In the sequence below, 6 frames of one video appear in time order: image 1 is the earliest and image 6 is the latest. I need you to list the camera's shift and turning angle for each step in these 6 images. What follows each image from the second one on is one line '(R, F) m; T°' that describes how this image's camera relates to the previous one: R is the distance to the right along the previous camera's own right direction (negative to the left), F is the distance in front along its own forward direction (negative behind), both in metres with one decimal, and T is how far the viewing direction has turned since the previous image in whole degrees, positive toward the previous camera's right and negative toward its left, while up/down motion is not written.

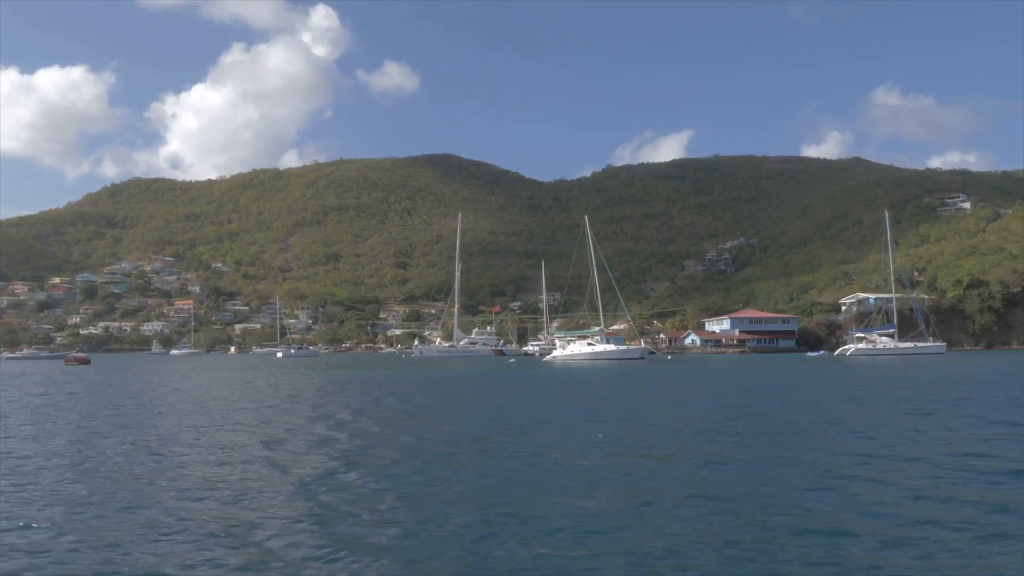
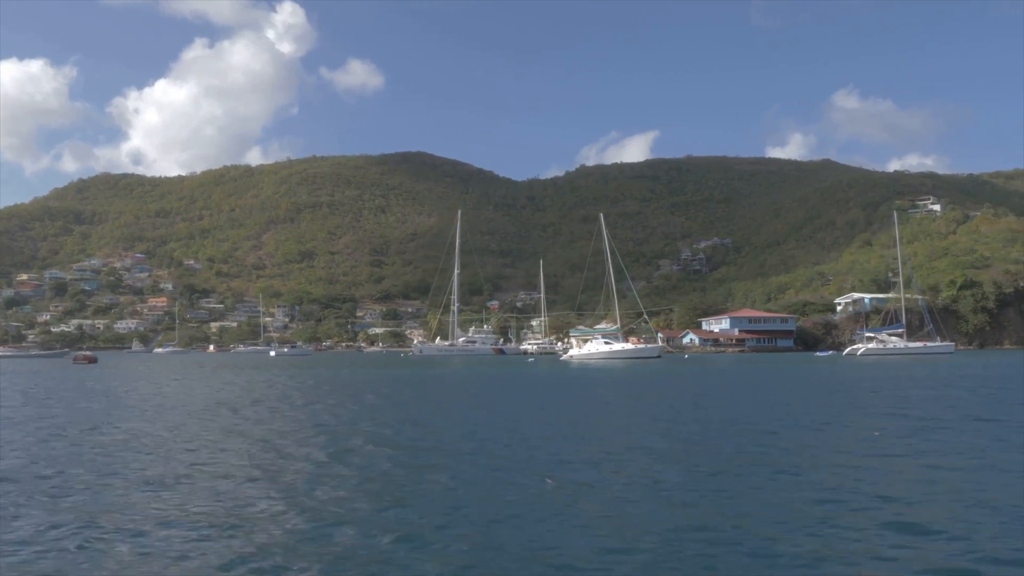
(-1.5, +0.3) m; +2°
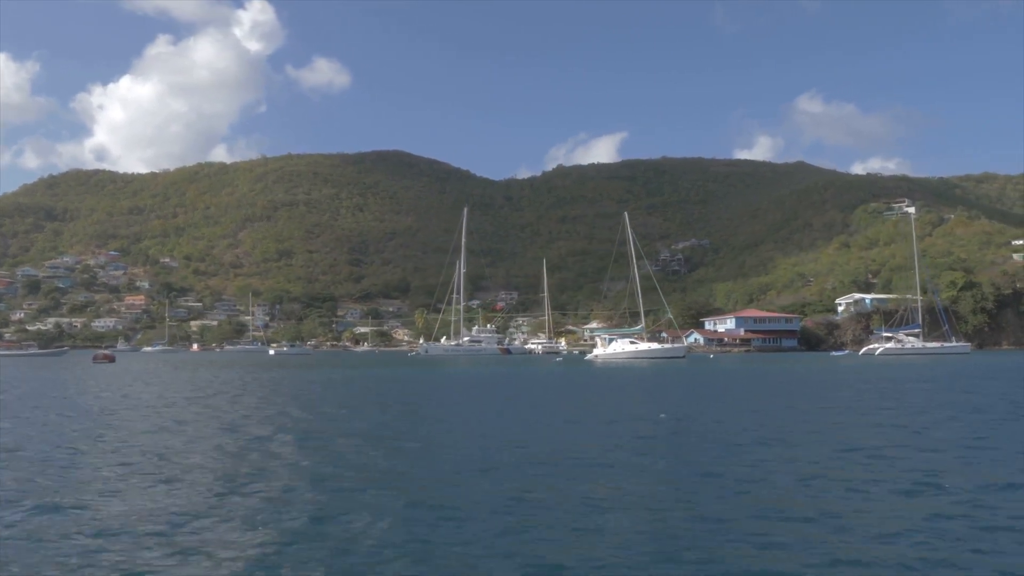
(-1.7, +0.3) m; +2°
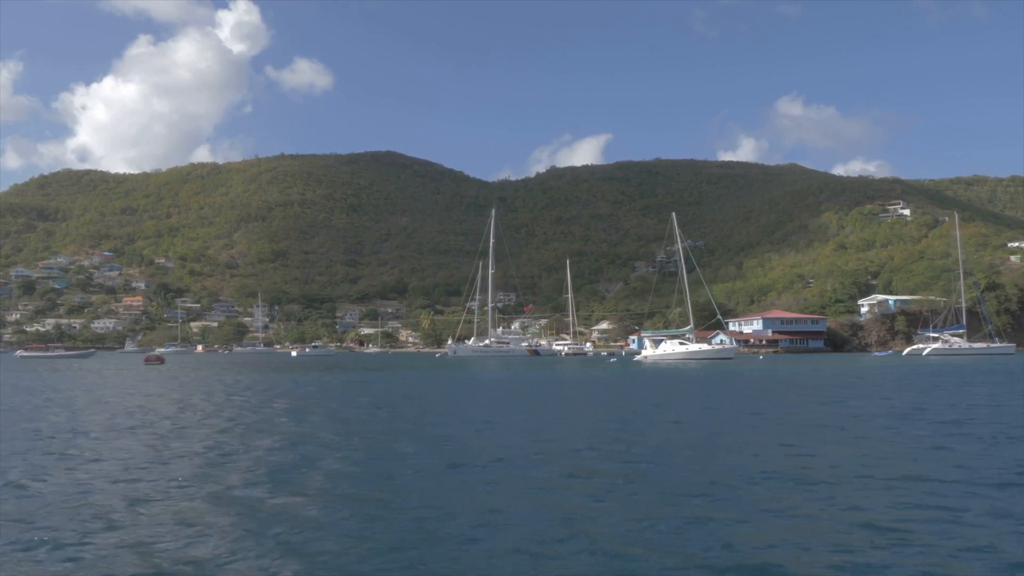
(-1.9, +0.2) m; +1°
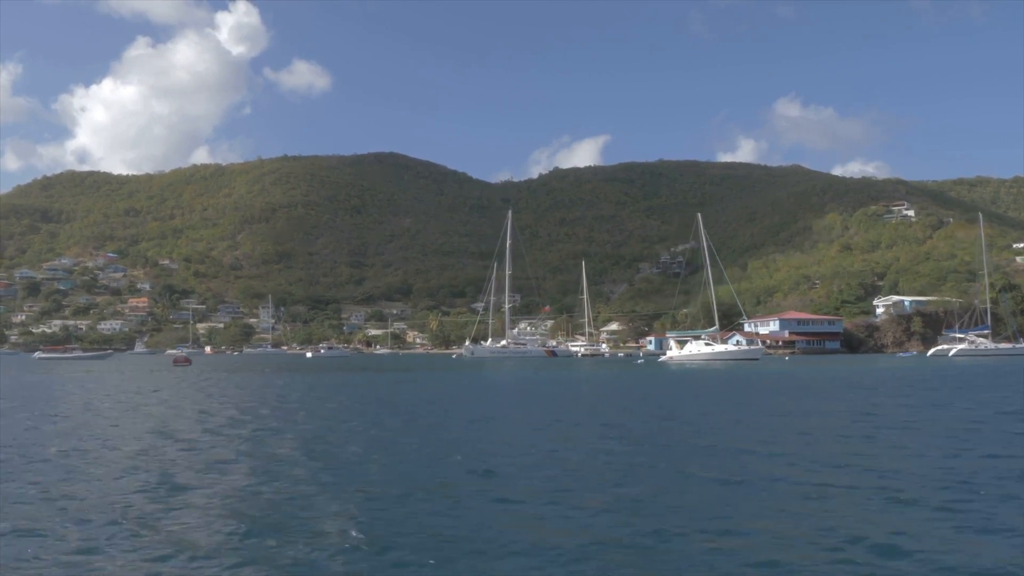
(-0.8, +0.1) m; 0°
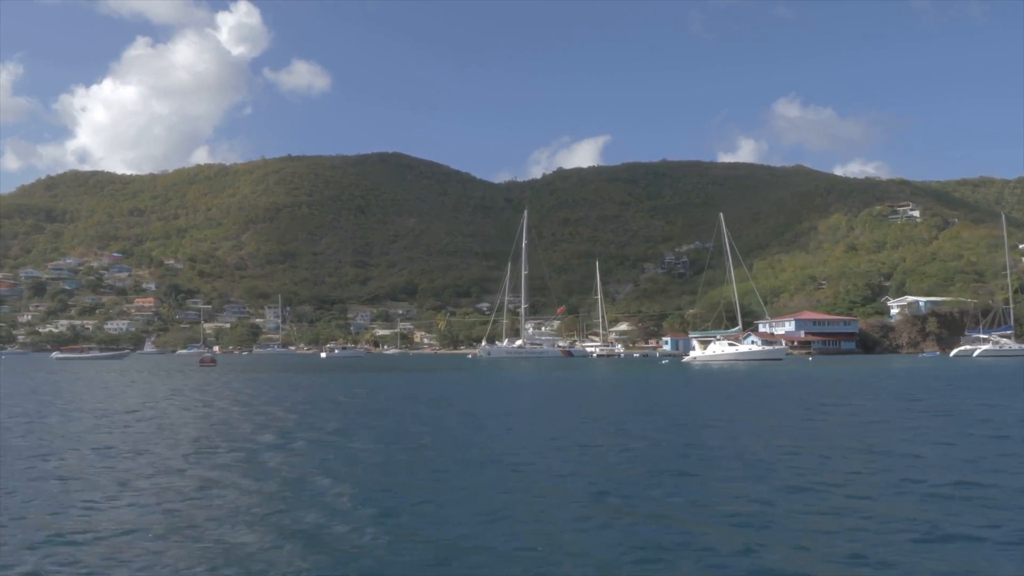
(-0.7, 0.0) m; 0°
